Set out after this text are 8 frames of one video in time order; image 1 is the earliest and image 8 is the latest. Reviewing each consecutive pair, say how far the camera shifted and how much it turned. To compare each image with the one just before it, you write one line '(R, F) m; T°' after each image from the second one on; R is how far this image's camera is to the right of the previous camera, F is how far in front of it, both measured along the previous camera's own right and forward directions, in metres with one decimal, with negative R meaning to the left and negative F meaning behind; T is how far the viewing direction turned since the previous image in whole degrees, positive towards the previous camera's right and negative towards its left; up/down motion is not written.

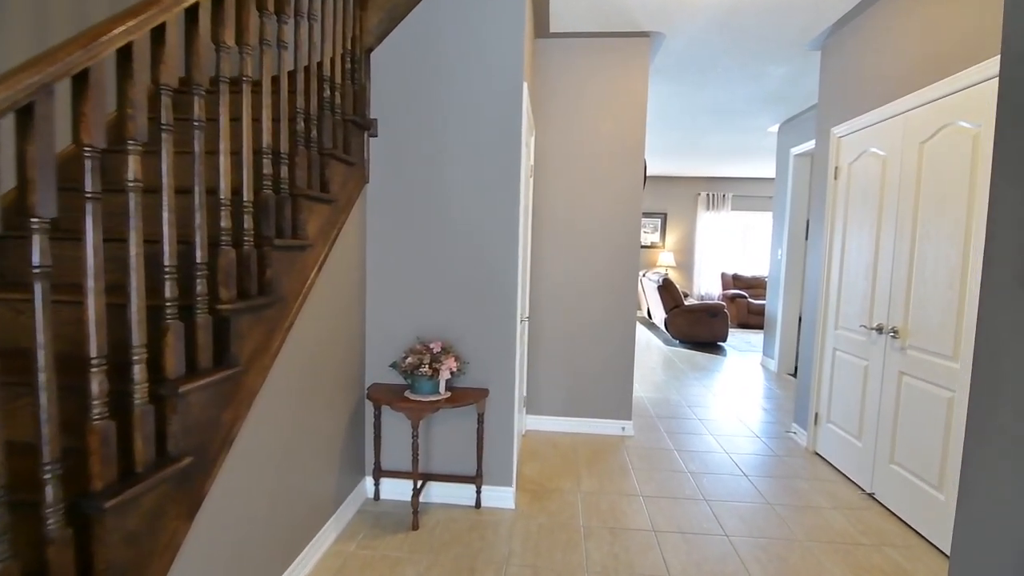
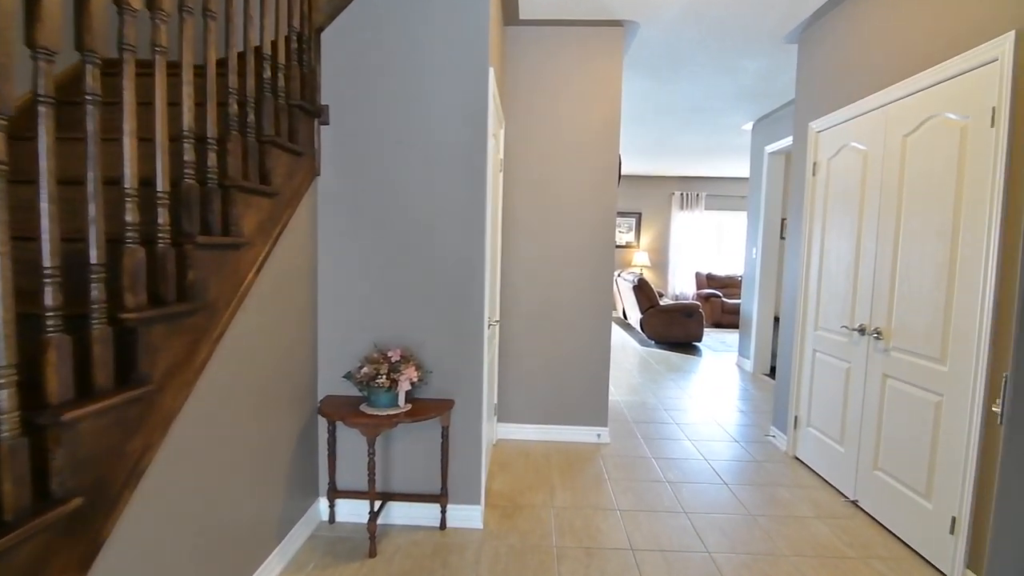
(0.0, +0.2) m; +3°
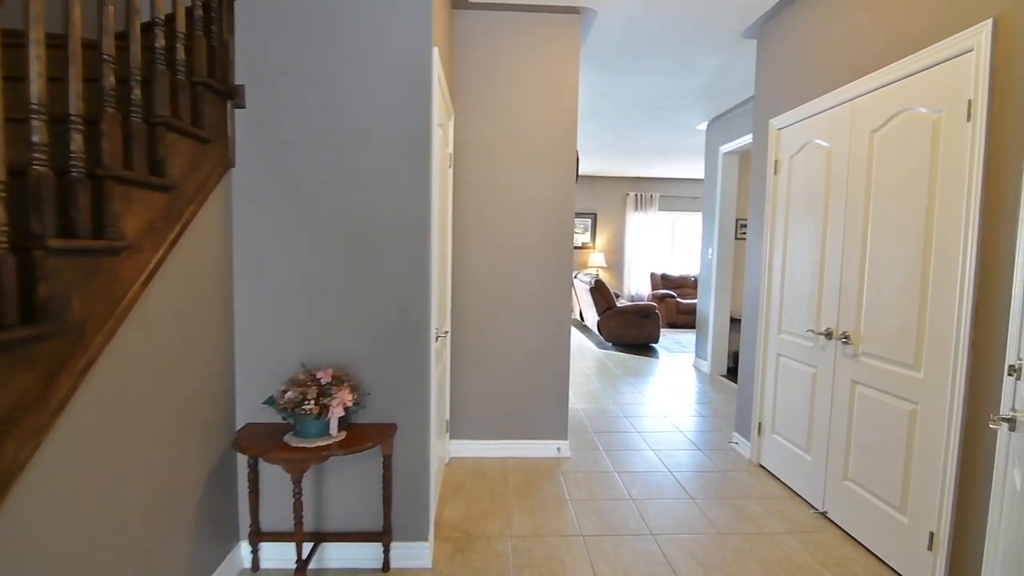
(0.0, +0.2) m; +5°
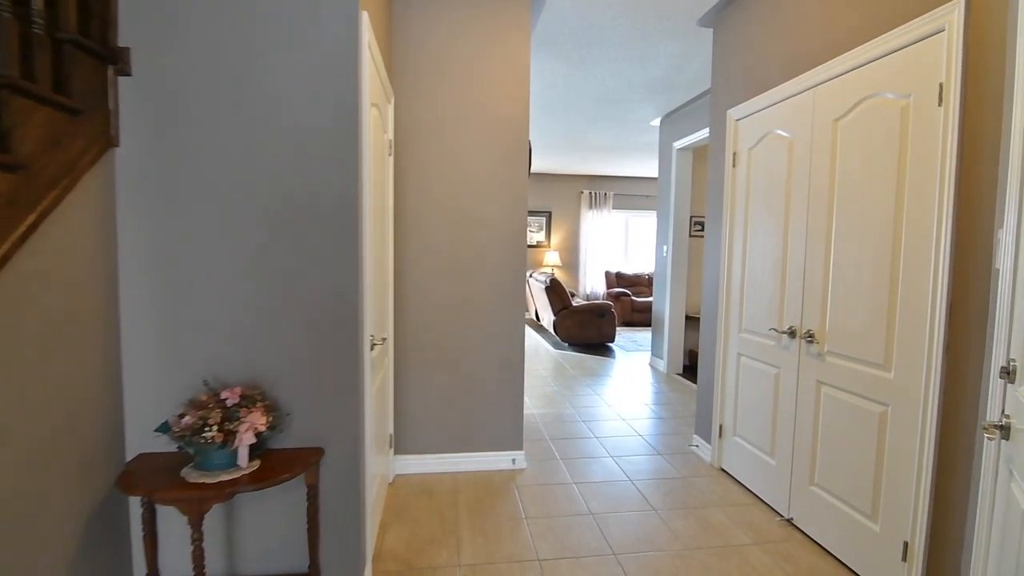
(0.0, +0.2) m; +5°
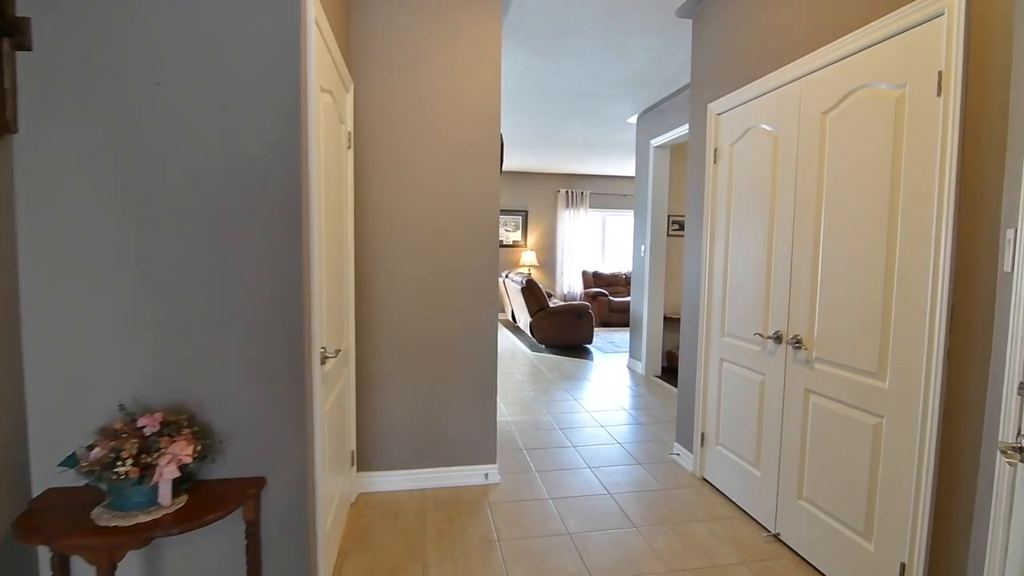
(0.0, +0.2) m; +2°
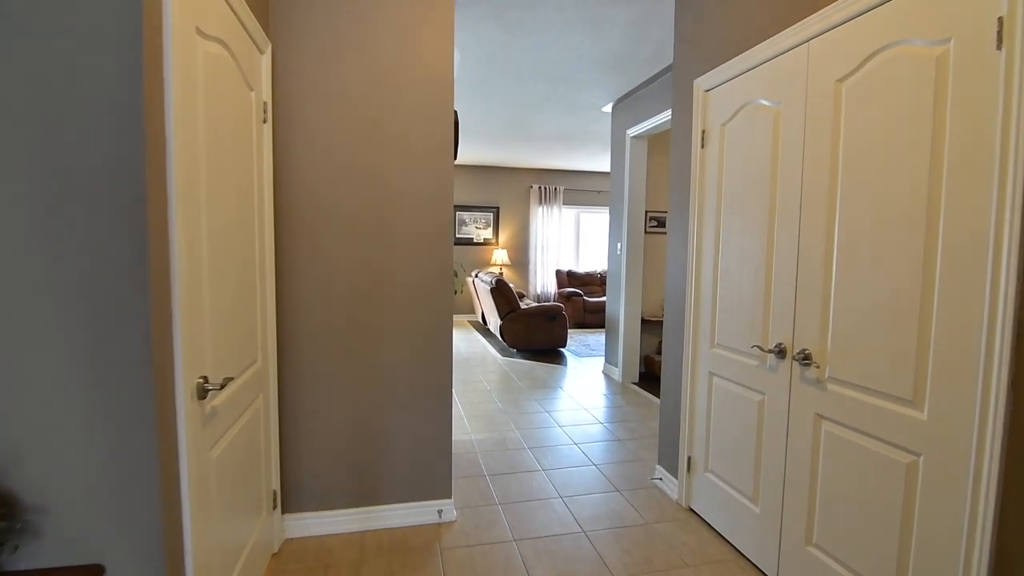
(+0.1, +0.4) m; +3°
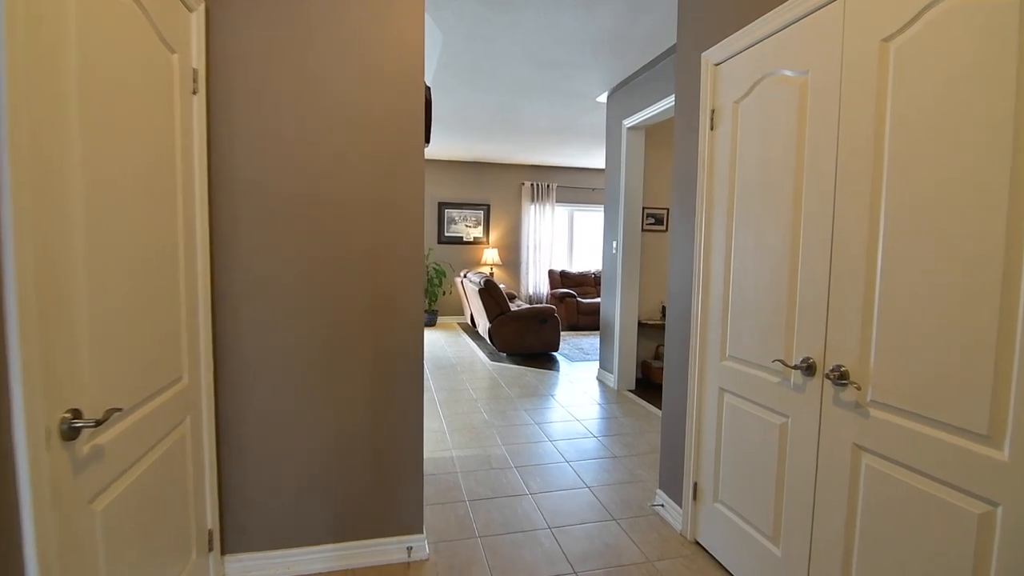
(+0.1, +0.3) m; +1°
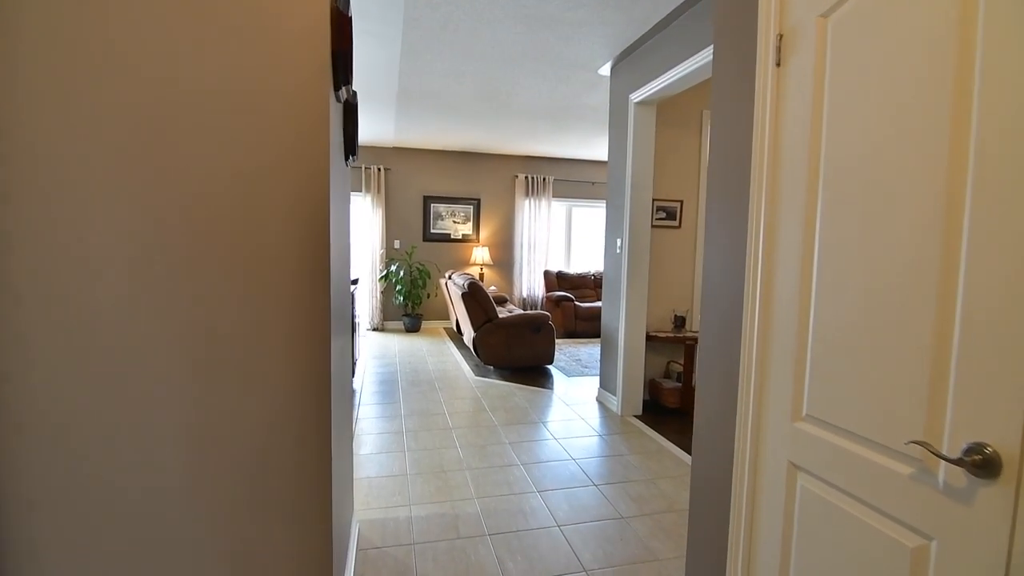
(+0.1, +0.7) m; 0°
